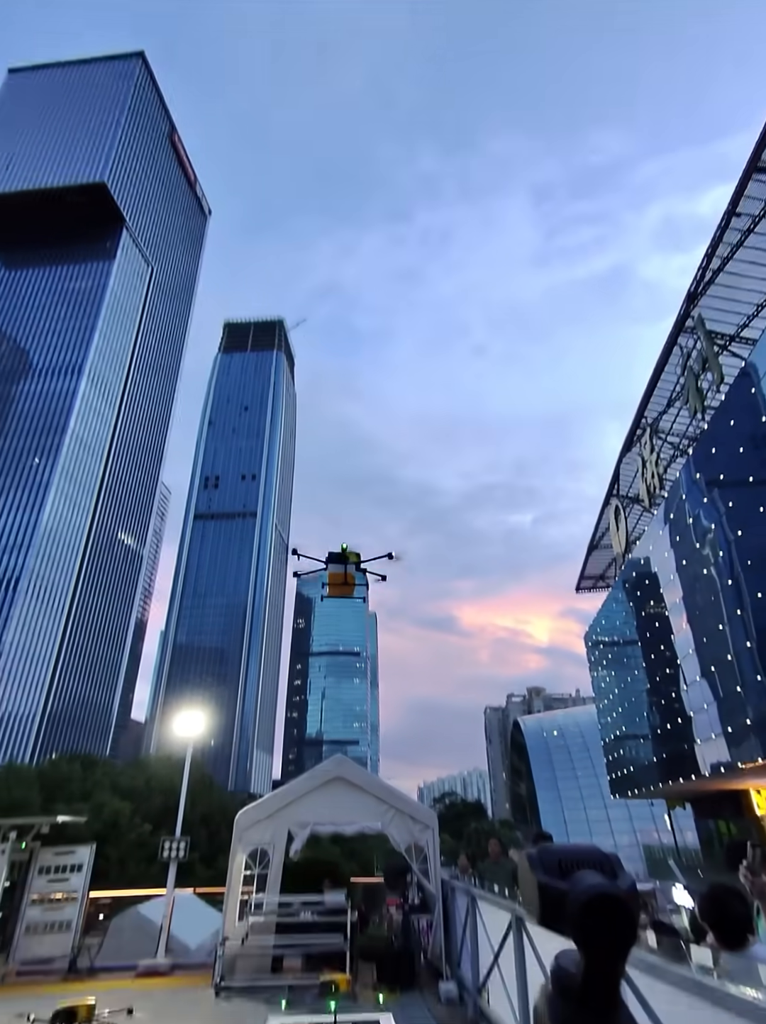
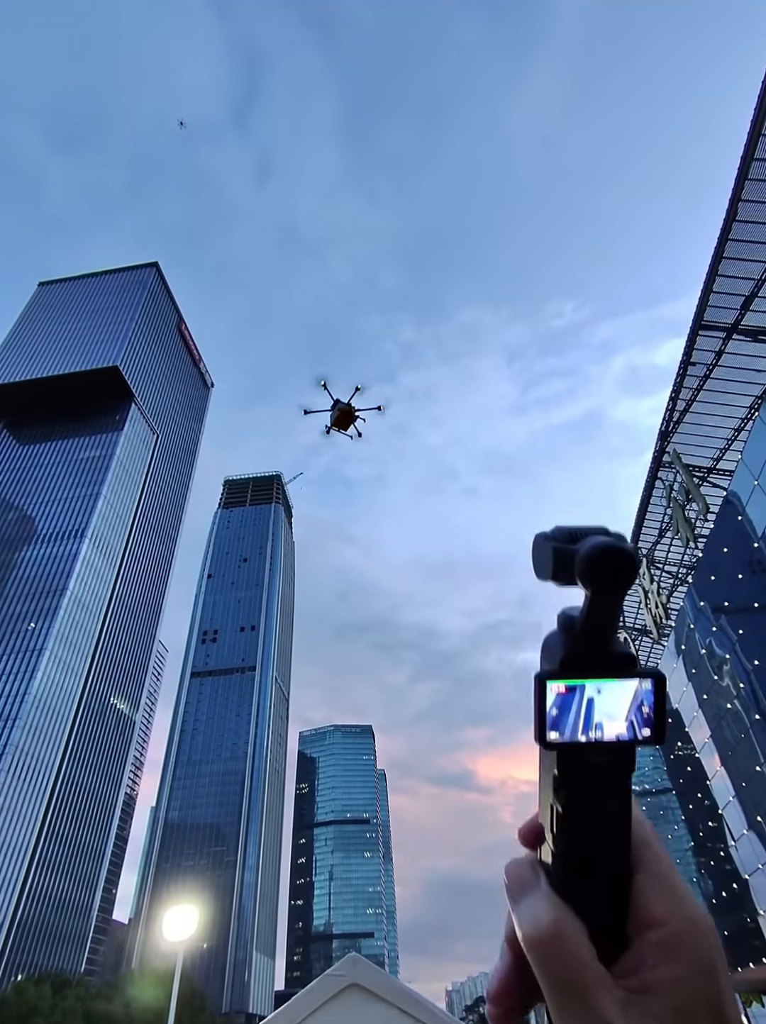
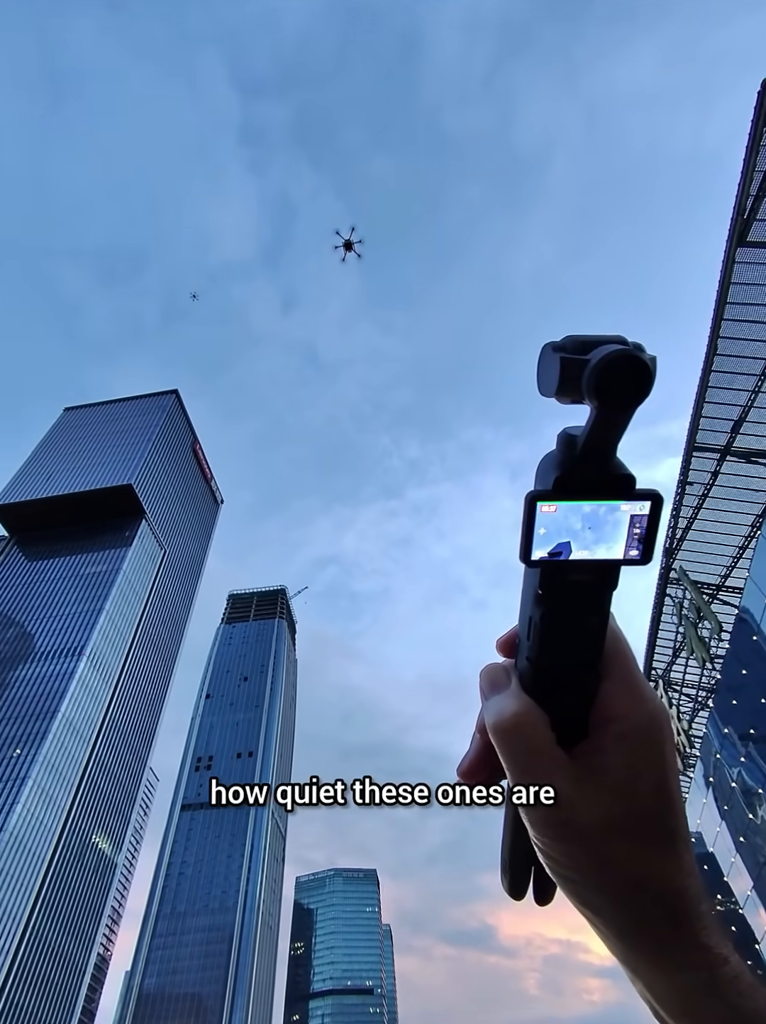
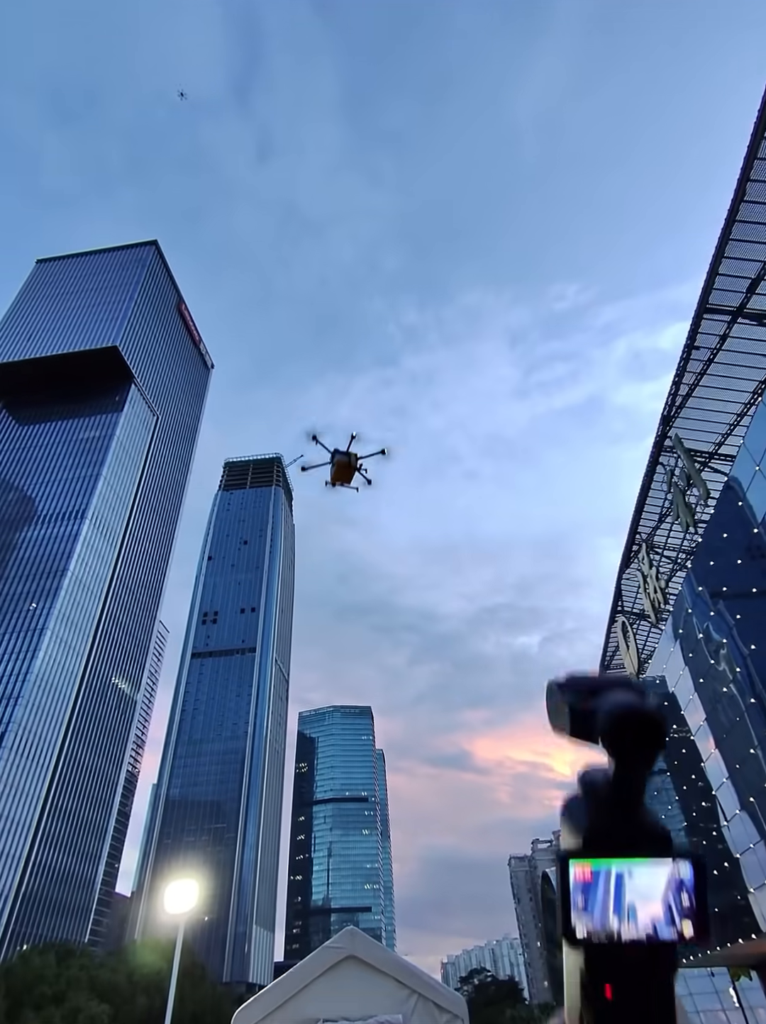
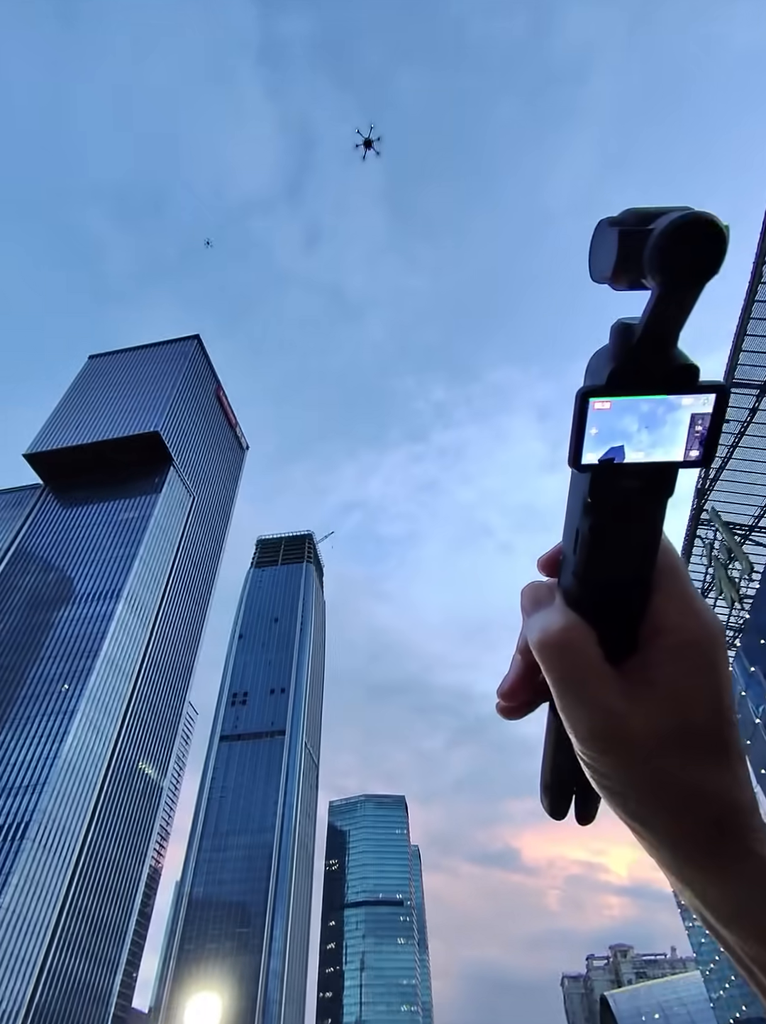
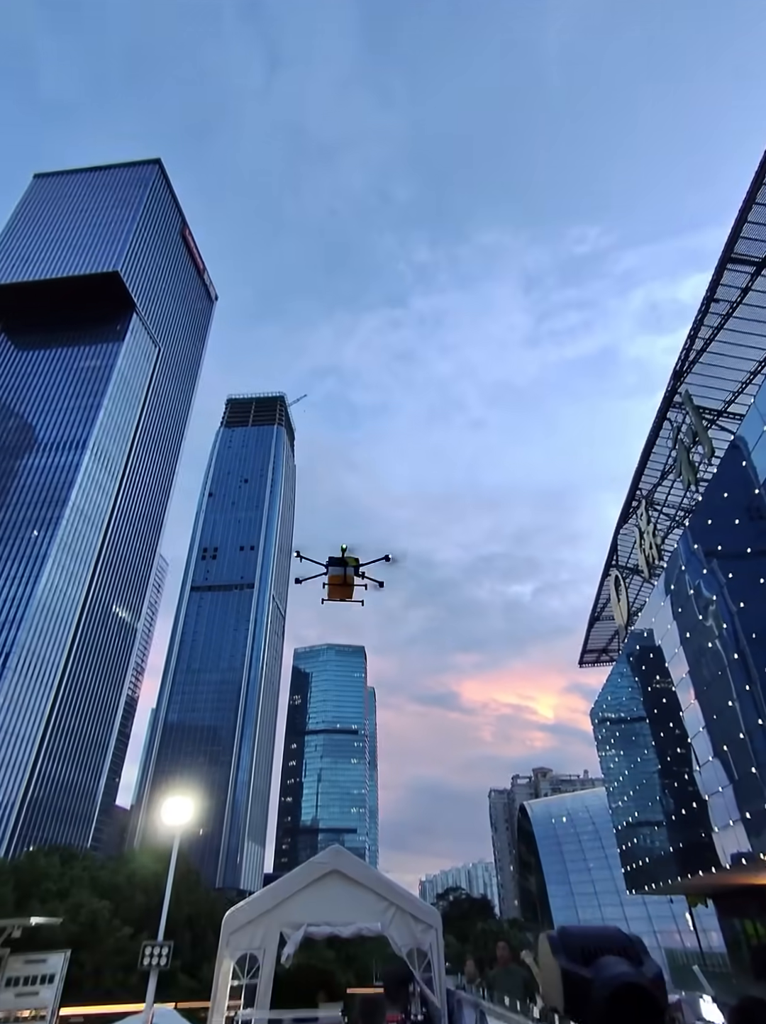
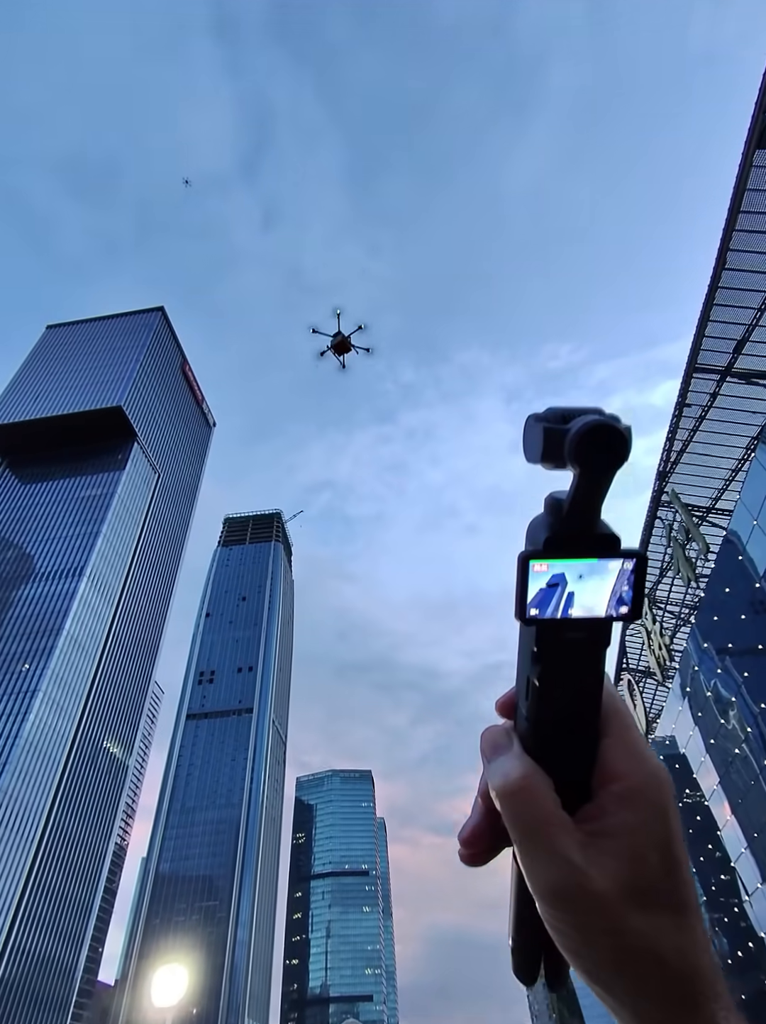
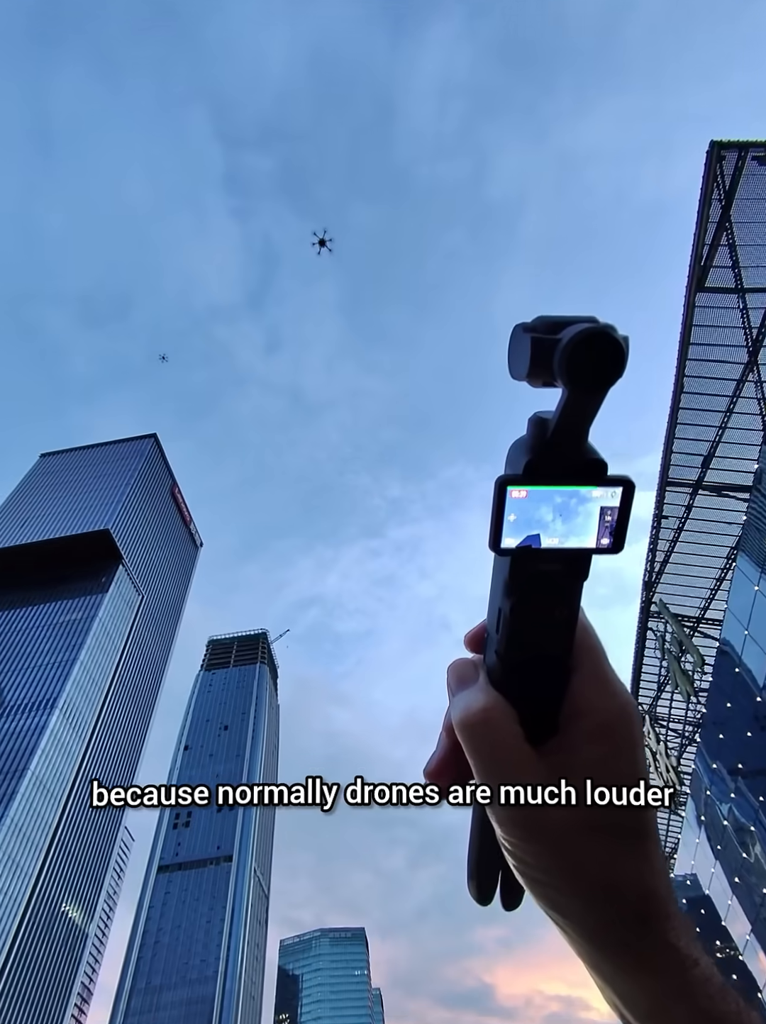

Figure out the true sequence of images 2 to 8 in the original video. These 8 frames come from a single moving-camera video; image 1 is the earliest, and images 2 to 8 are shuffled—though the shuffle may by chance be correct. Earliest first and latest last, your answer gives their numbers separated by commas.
6, 4, 2, 7, 3, 5, 8
